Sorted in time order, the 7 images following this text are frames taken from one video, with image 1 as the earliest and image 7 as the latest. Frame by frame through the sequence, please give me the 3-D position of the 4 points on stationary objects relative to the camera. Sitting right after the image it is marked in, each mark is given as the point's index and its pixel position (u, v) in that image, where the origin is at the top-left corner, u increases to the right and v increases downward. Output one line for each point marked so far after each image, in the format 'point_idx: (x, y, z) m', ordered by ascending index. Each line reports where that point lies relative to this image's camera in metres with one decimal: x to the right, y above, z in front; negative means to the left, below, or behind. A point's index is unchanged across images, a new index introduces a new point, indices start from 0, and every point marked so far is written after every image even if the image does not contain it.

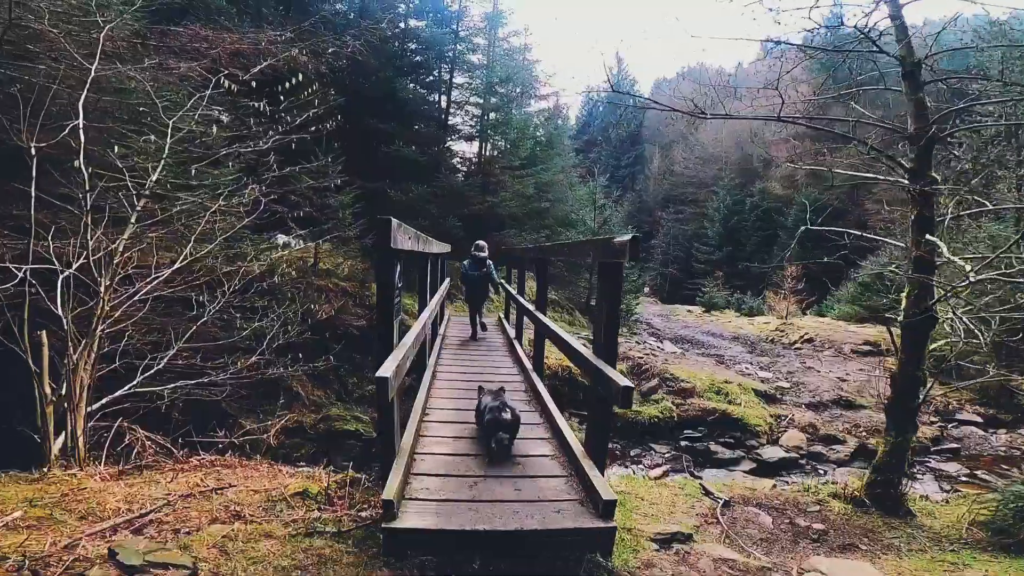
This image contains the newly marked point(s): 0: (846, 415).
0: (+5.9, -2.0, +9.3) m
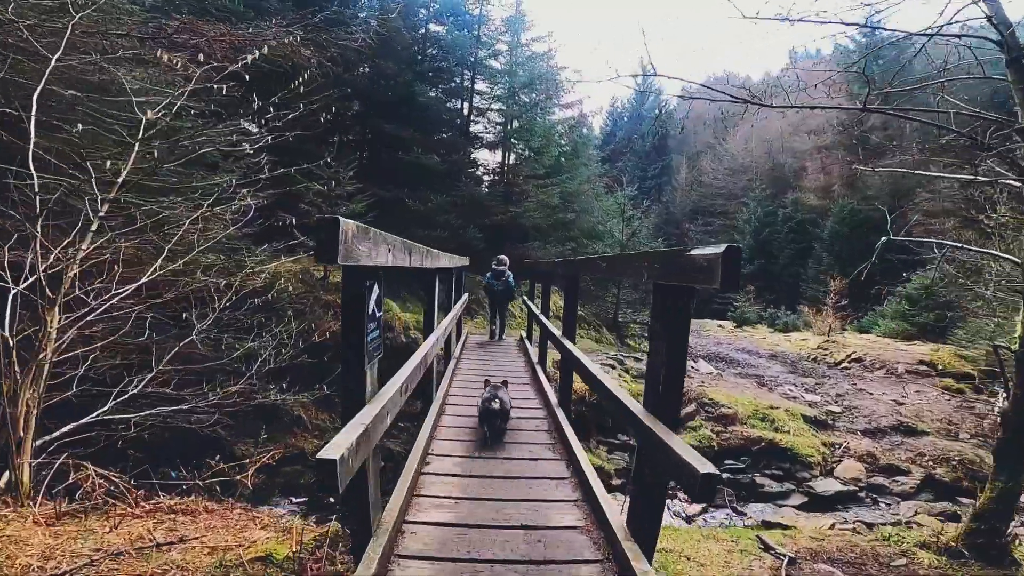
0: (+6.3, -2.3, +8.4) m
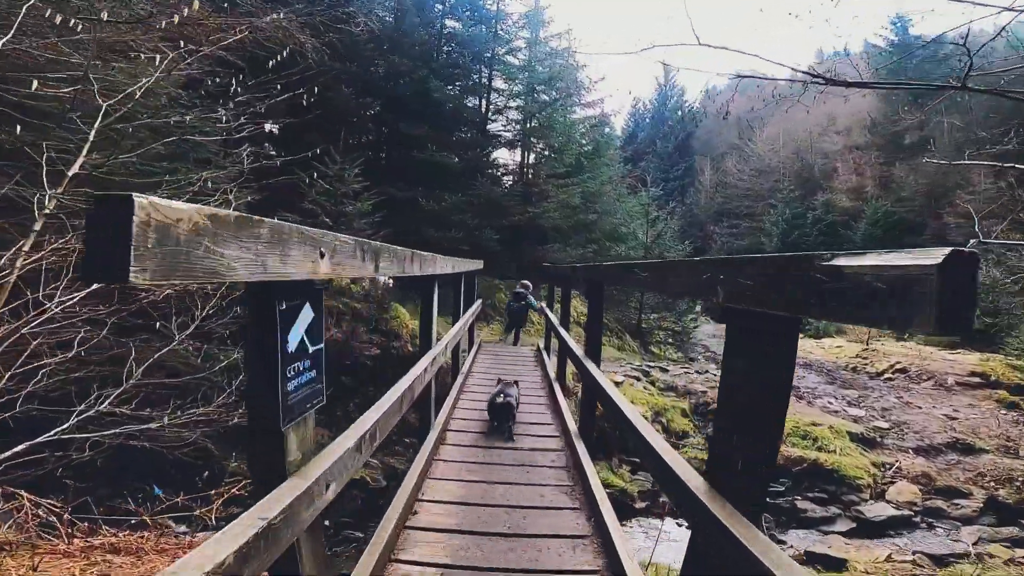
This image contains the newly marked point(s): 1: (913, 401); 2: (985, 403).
0: (+6.5, -2.4, +7.5) m
1: (+7.4, -2.2, +10.0) m
2: (+8.9, -2.2, +10.2) m
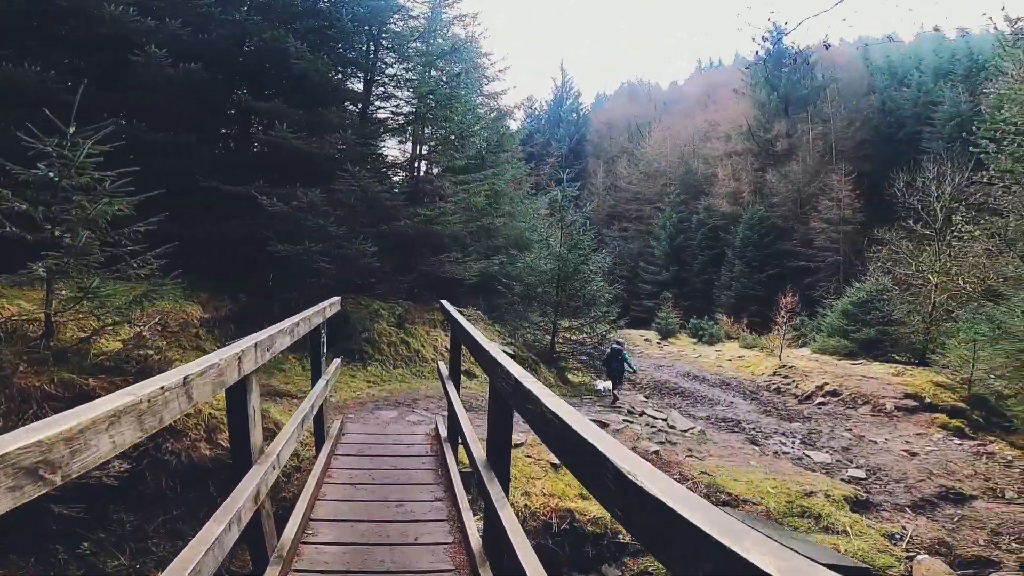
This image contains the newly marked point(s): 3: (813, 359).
0: (+5.3, -2.7, +6.2) m
1: (+5.8, -2.5, +8.8) m
2: (+7.1, -2.5, +9.2) m
3: (+8.3, -2.0, +15.0) m
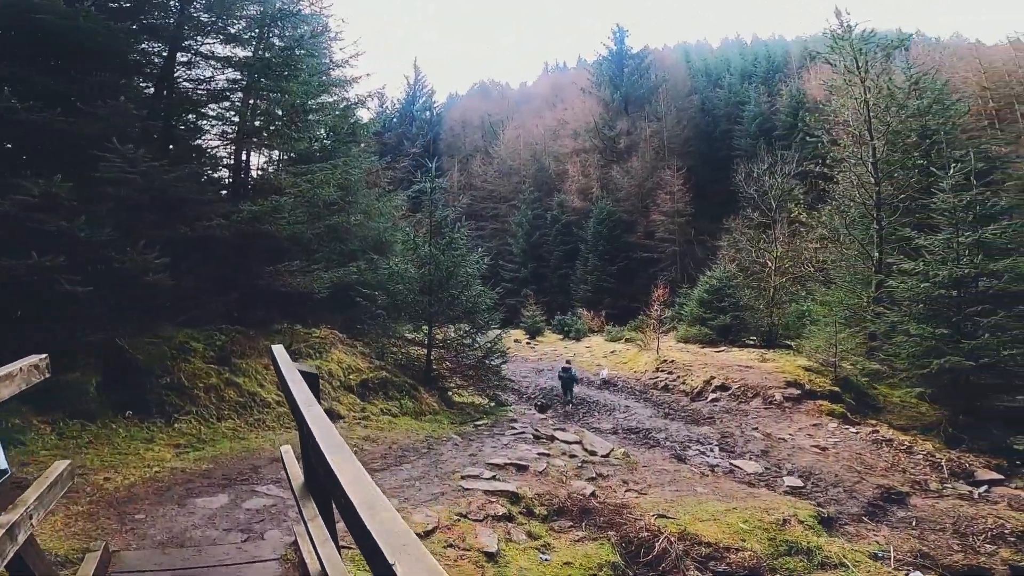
0: (+4.4, -2.5, +5.8) m
1: (+4.1, -2.3, +8.5) m
2: (+5.3, -2.2, +9.2) m
3: (+4.8, -1.7, +15.2) m
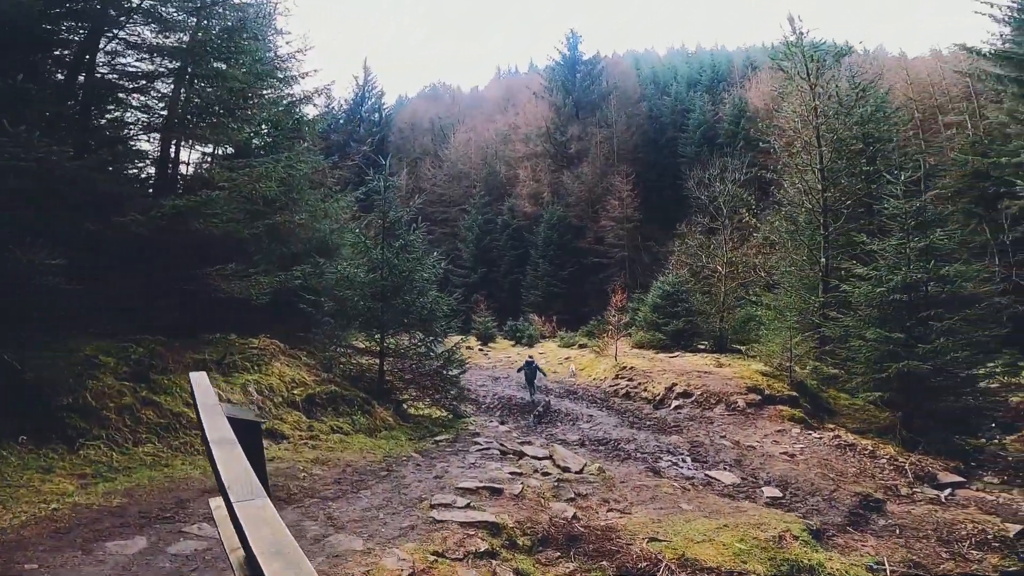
0: (+4.1, -2.5, +5.7) m
1: (+3.5, -2.3, +8.3) m
2: (+4.6, -2.3, +9.2) m
3: (+3.6, -1.9, +15.1) m
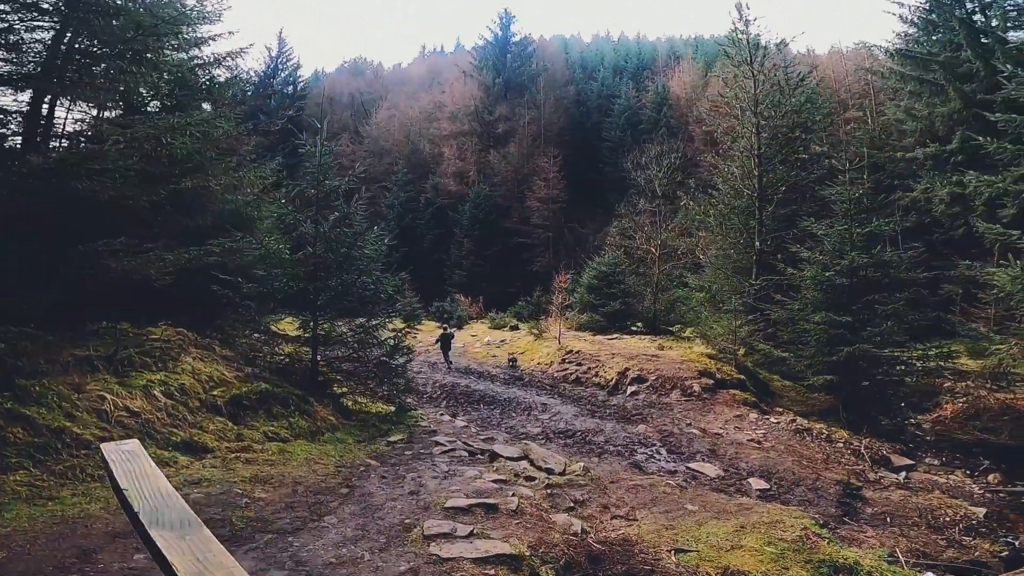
0: (+3.9, -2.3, +5.7) m
1: (+2.9, -2.1, +8.1) m
2: (+3.9, -2.0, +9.2) m
3: (+1.9, -1.4, +14.8) m
